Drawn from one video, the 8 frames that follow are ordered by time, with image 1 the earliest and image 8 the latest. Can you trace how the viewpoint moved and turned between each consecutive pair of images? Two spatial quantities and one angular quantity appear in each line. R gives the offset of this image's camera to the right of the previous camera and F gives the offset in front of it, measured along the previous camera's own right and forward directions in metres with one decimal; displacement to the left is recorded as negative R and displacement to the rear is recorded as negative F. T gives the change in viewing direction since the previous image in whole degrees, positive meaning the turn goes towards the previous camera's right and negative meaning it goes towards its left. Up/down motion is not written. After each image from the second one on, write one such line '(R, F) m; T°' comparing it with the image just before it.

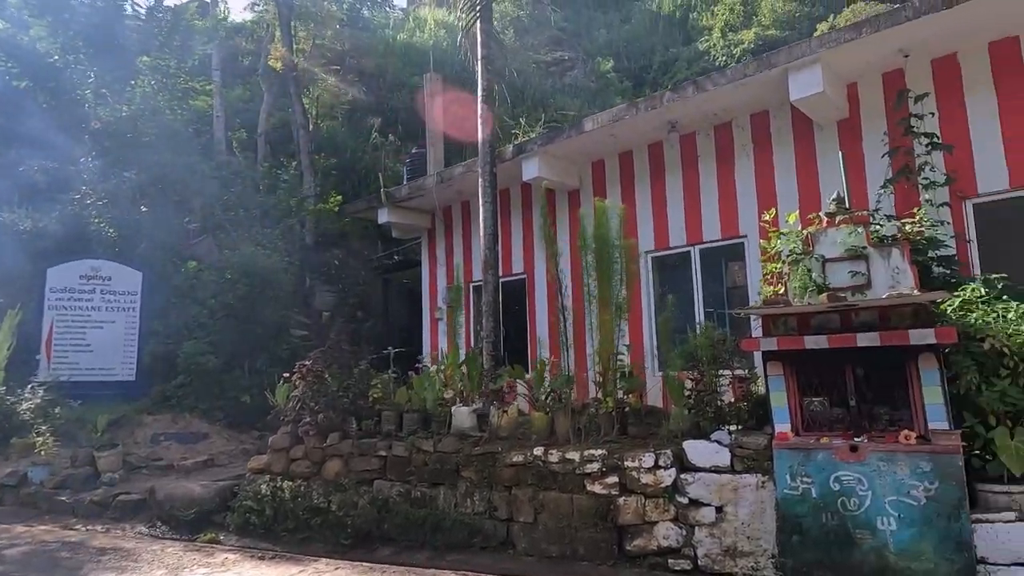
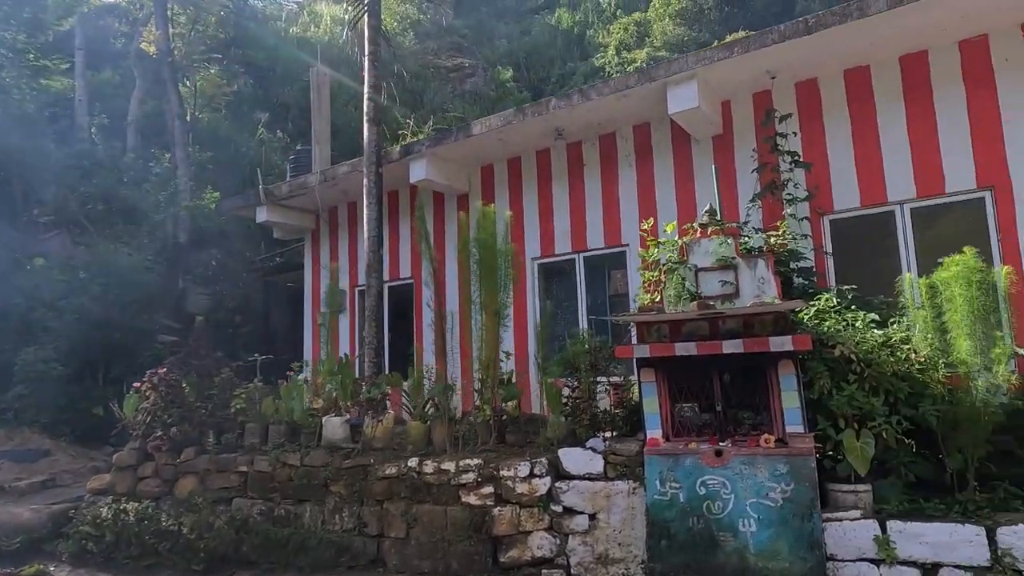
(+0.2, +0.1) m; +9°
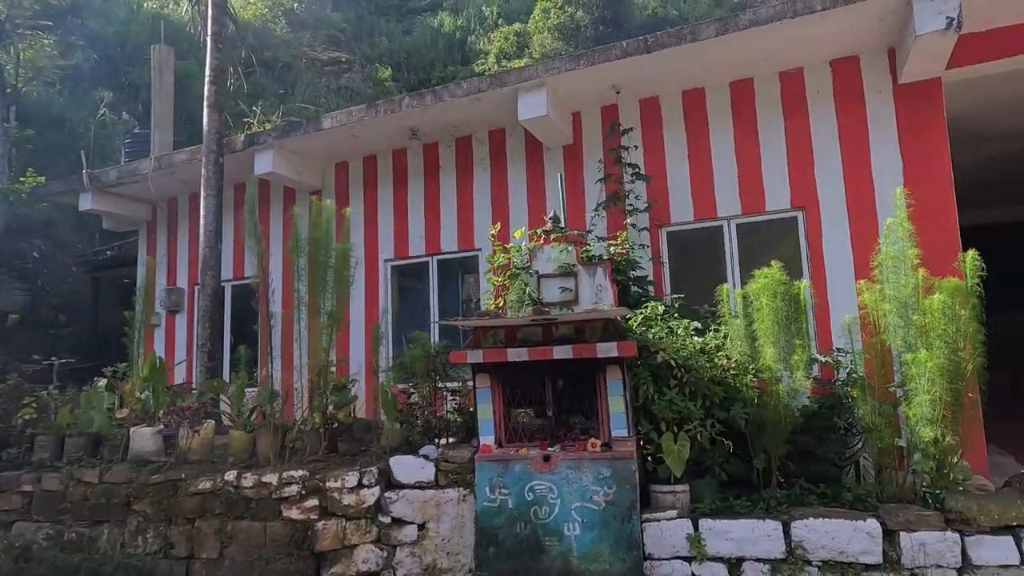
(+0.3, +0.1) m; +10°
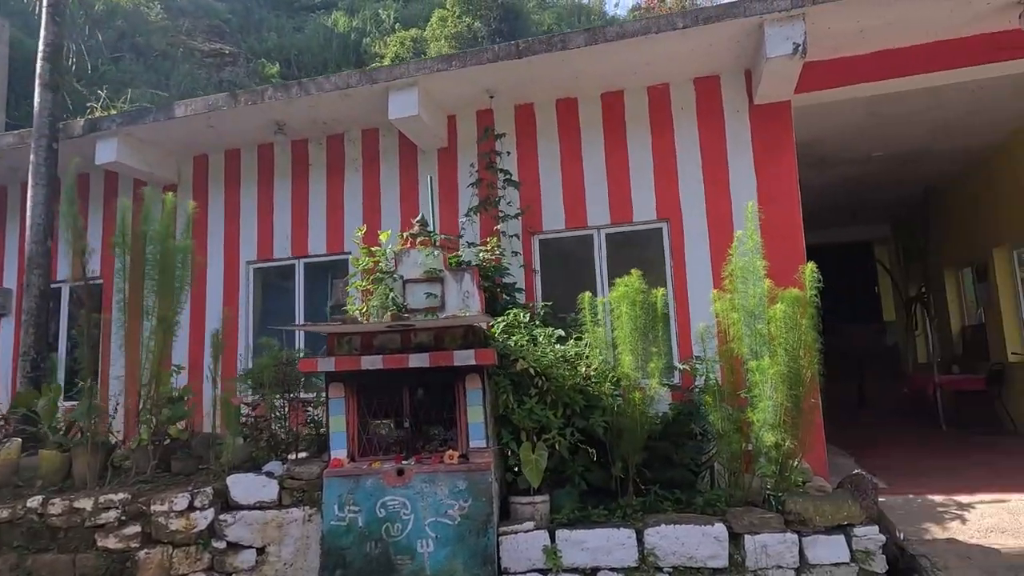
(+0.2, +0.1) m; +9°
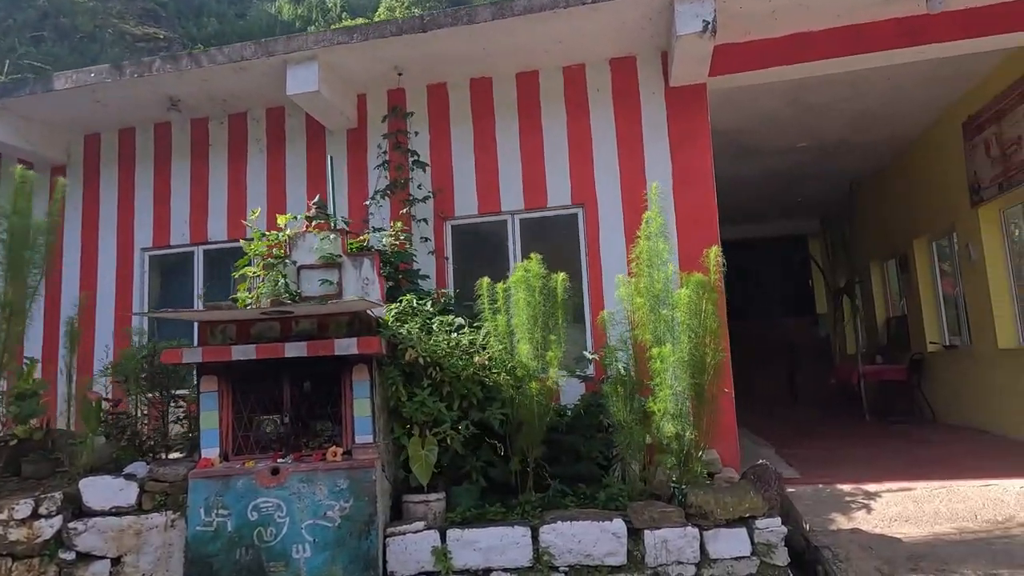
(+0.4, +0.2) m; +4°
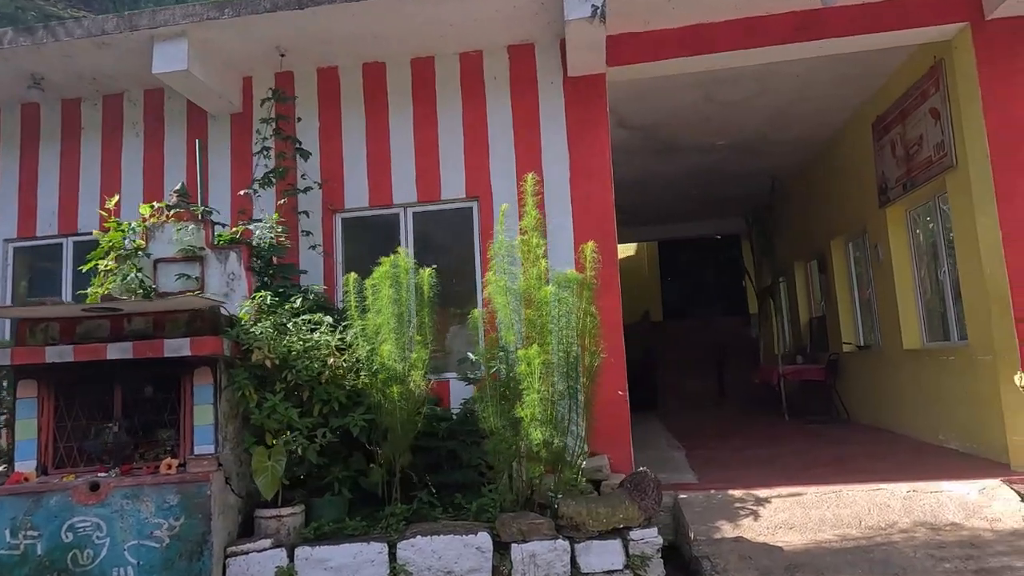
(+0.5, +0.2) m; +4°
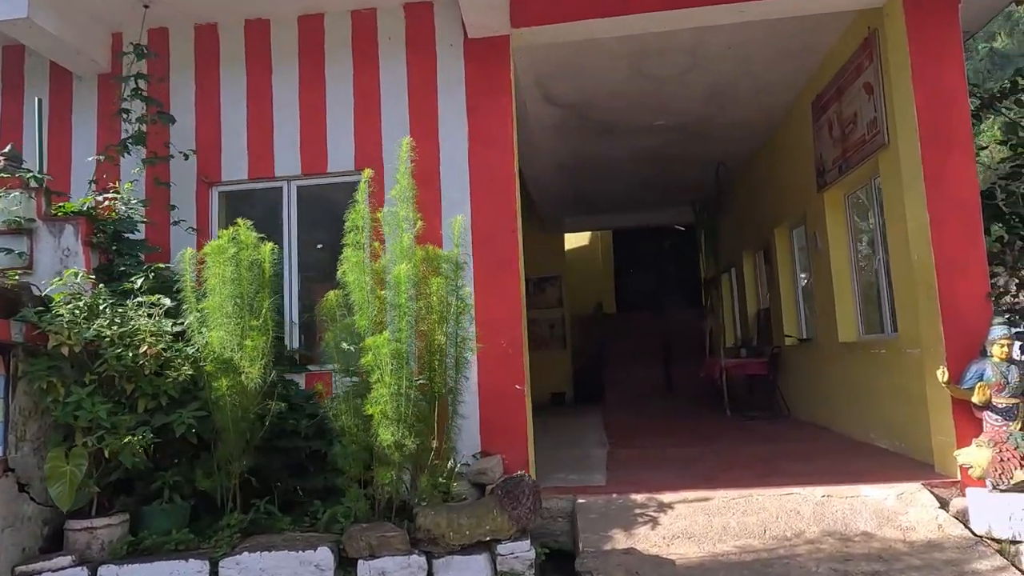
(+0.5, +0.4) m; +2°
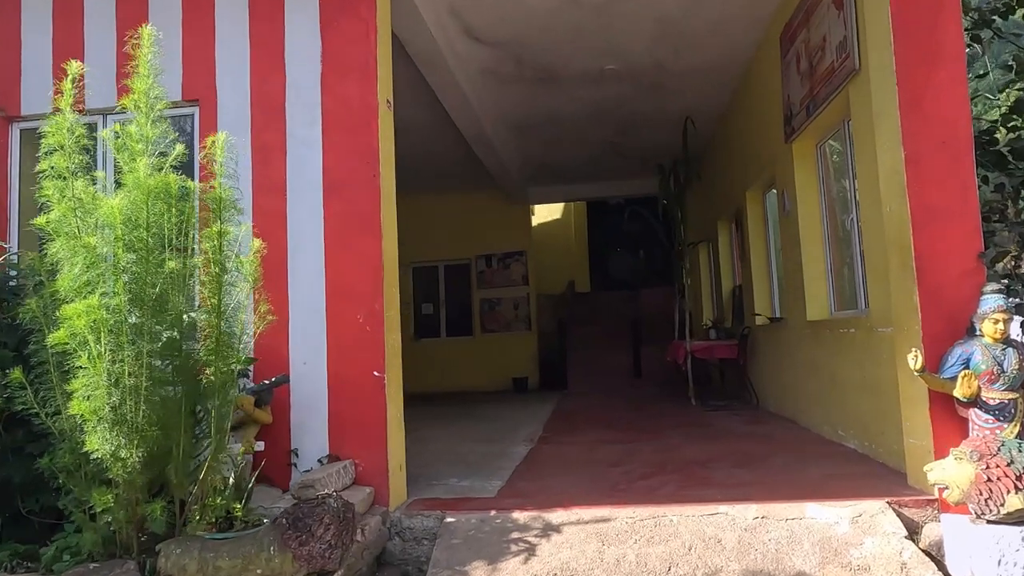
(+0.7, +0.8) m; -1°
